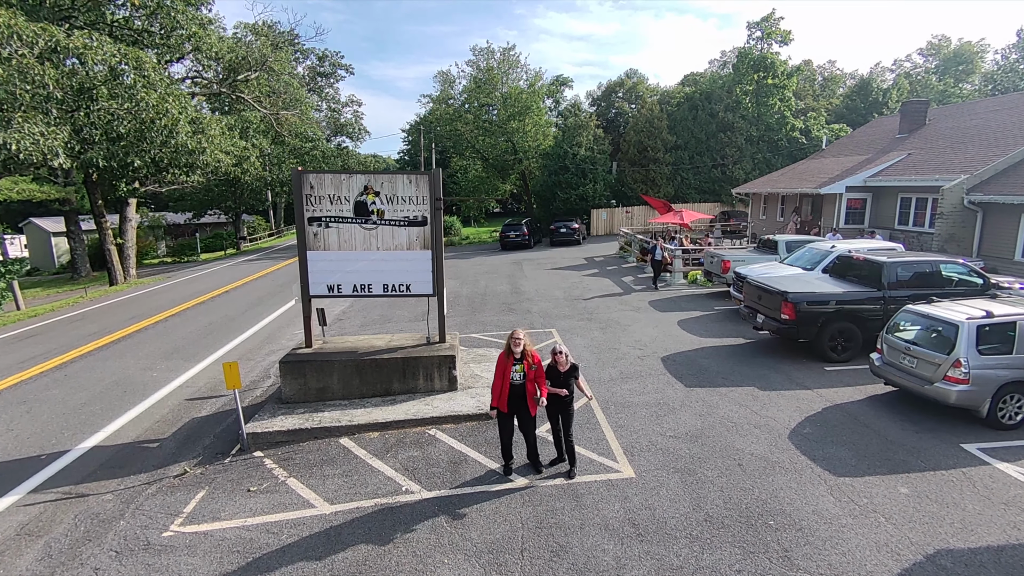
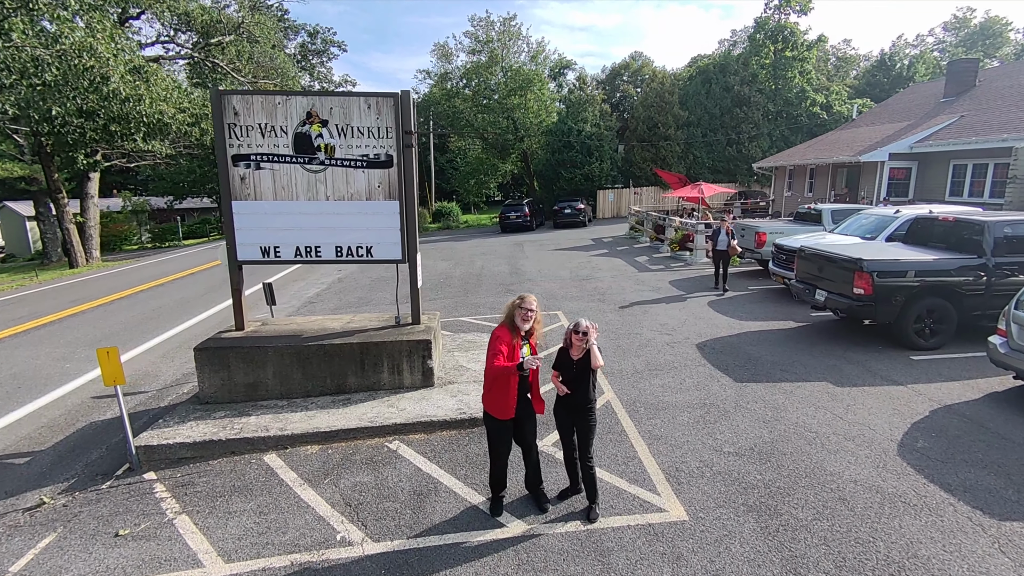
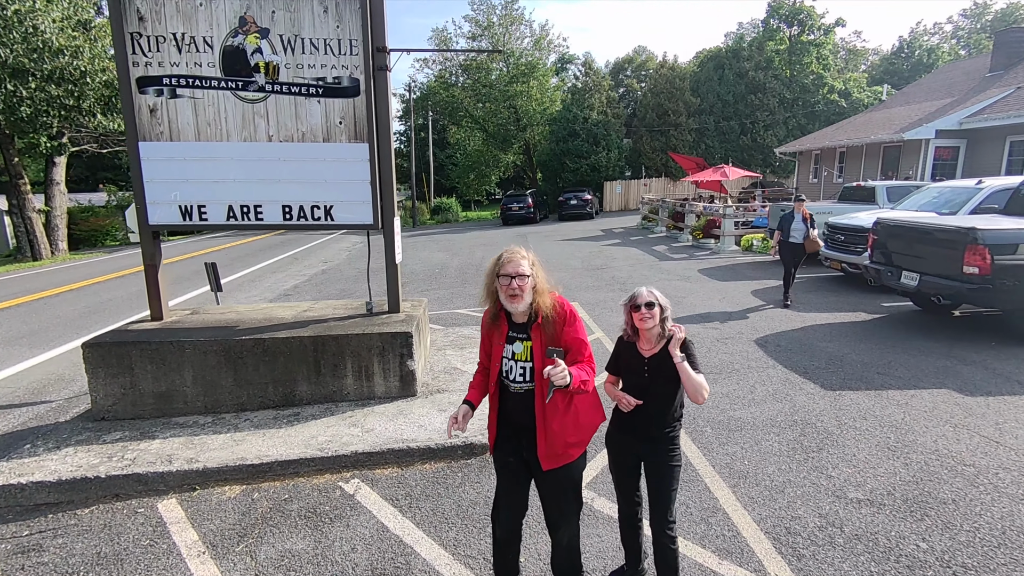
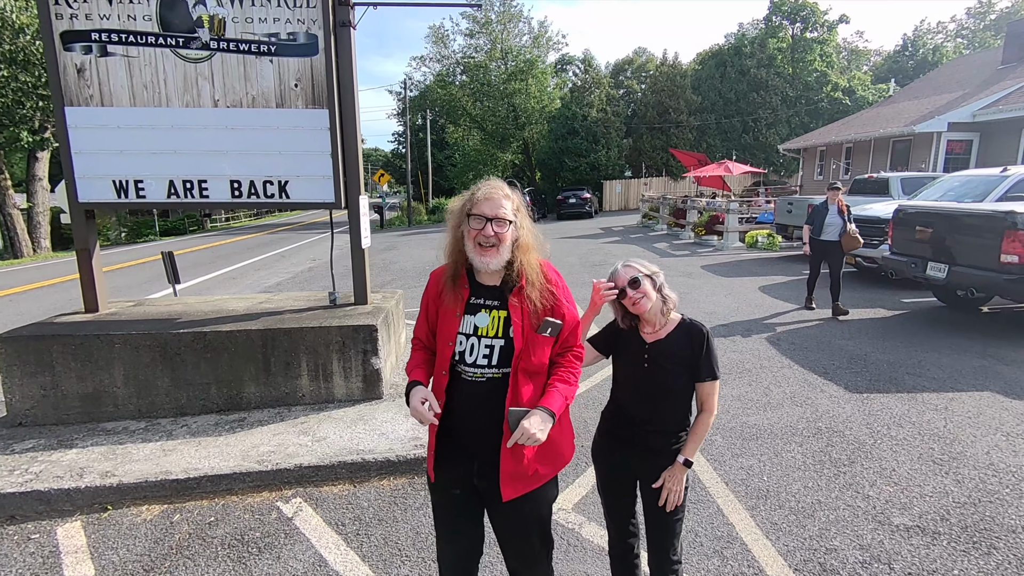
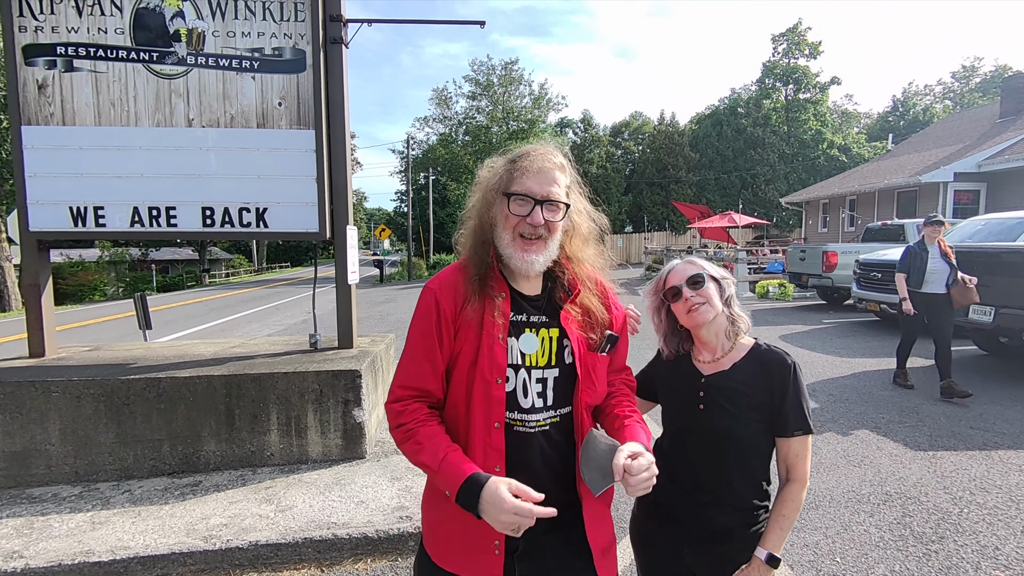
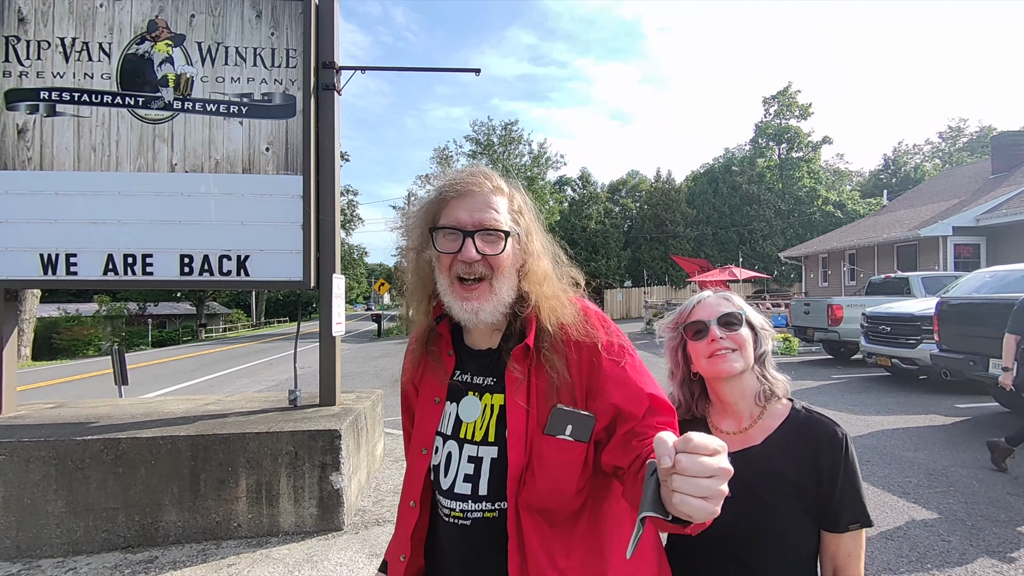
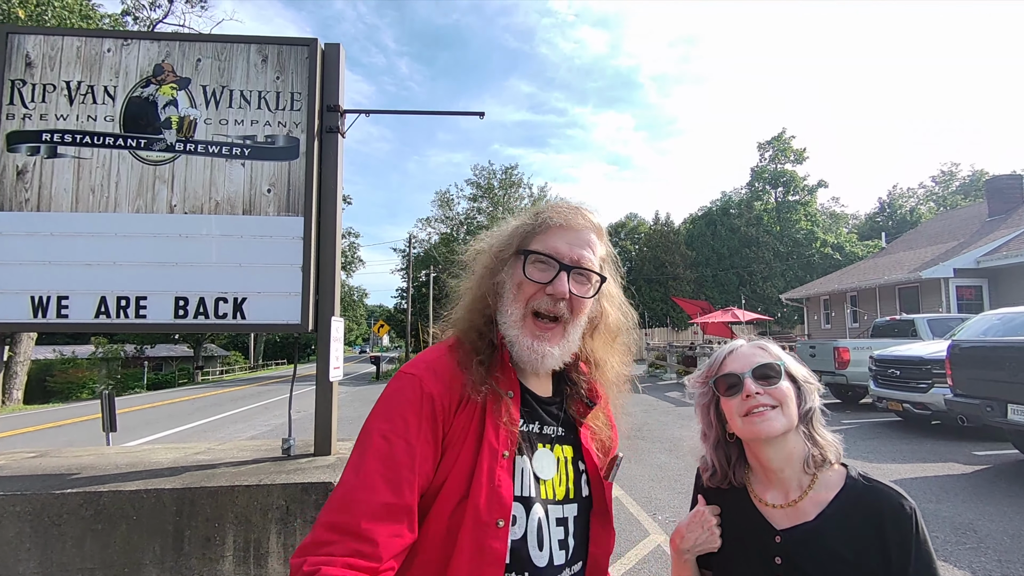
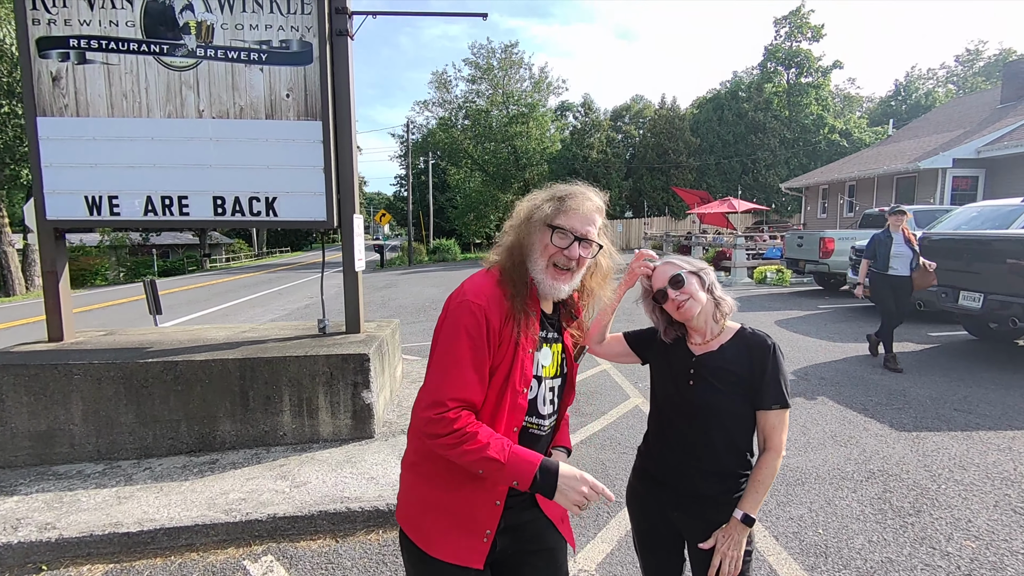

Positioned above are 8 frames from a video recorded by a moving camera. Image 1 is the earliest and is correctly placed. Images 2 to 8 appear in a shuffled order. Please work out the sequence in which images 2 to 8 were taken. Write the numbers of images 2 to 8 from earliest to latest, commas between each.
2, 3, 4, 8, 5, 6, 7
